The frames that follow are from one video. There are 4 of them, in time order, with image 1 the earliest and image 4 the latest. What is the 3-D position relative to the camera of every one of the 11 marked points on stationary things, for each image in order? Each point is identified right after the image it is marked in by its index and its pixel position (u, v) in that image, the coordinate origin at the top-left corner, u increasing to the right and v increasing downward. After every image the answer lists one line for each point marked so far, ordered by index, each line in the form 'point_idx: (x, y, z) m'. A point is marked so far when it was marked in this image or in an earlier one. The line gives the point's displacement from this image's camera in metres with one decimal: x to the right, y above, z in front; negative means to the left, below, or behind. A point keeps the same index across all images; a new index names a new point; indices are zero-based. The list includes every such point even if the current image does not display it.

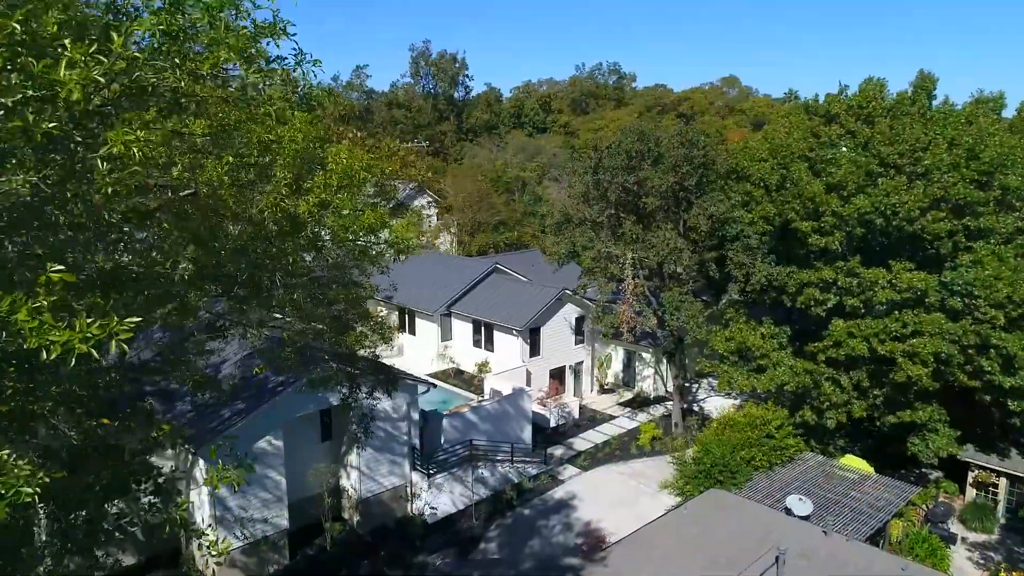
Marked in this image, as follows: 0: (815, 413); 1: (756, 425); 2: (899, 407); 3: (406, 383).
0: (+7.4, -3.1, +16.3) m
1: (+6.0, -3.4, +16.3) m
2: (+9.1, -2.8, +15.7) m
3: (-2.6, -2.4, +16.6) m
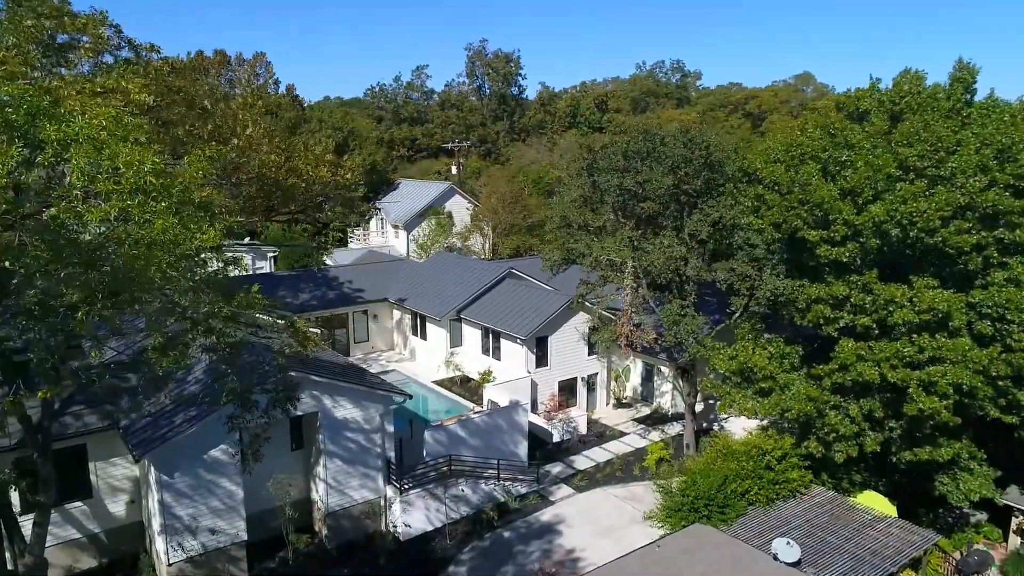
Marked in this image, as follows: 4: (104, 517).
0: (+6.8, -3.4, +14.6) m
1: (+5.3, -3.7, +14.7) m
2: (+8.4, -3.2, +13.8) m
3: (-3.1, -2.5, +15.8) m
4: (-8.9, -5.0, +14.6) m
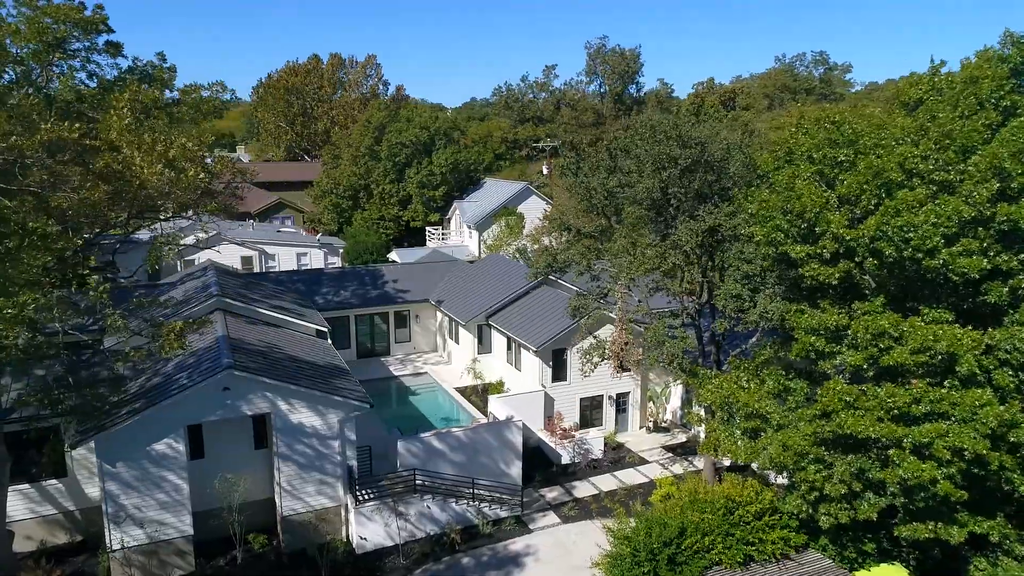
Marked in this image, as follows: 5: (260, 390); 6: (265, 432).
0: (+5.4, -3.9, +12.0) m
1: (+4.0, -4.1, +12.5) m
2: (+6.8, -3.8, +11.0) m
3: (-4.0, -2.6, +15.3) m
4: (-10.0, -4.8, +15.3) m
5: (-5.5, -2.2, +14.5) m
6: (-5.9, -3.4, +15.8) m
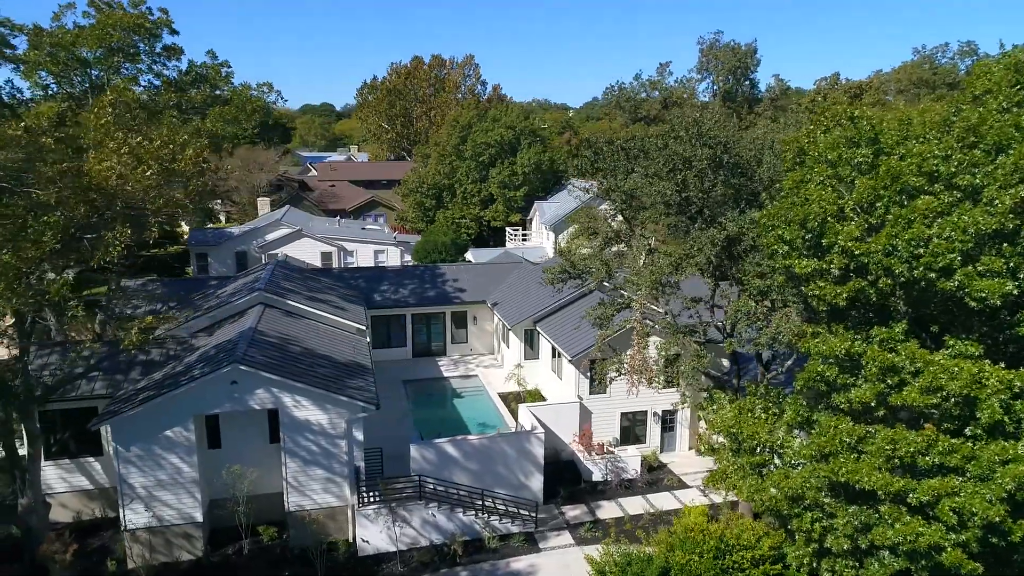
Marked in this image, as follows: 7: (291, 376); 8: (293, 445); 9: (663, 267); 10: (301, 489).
0: (+4.7, -4.2, +10.5) m
1: (+3.5, -4.4, +11.2) m
2: (+6.0, -4.1, +9.1) m
3: (-3.9, -2.6, +15.3) m
4: (-9.8, -4.6, +16.4) m
5: (-5.4, -2.1, +14.8) m
6: (-5.6, -3.3, +16.1) m
7: (-4.9, -2.0, +14.9) m
8: (-5.0, -3.6, +15.2) m
9: (+3.2, +0.4, +13.3) m
10: (-4.9, -4.6, +15.4) m
